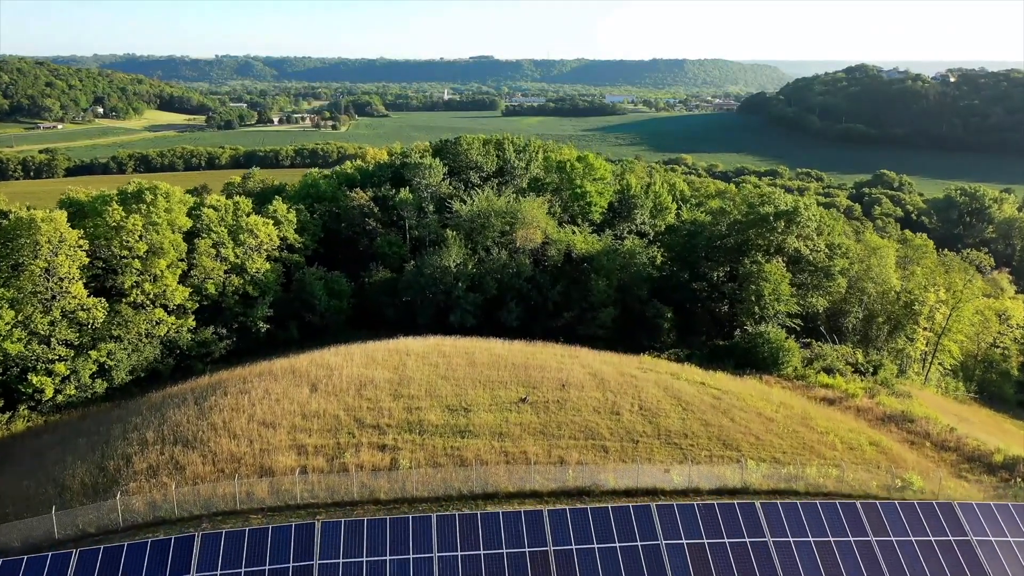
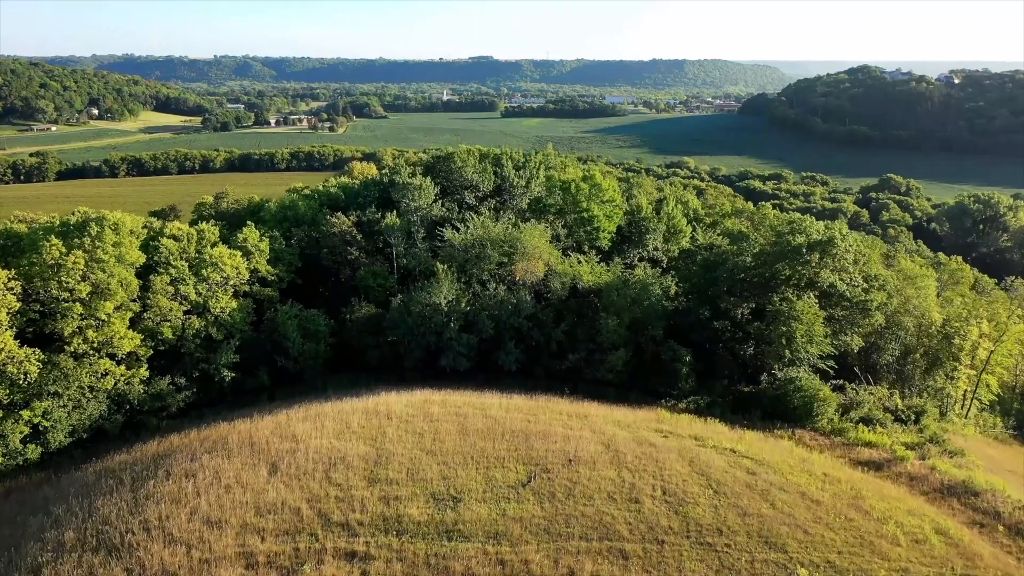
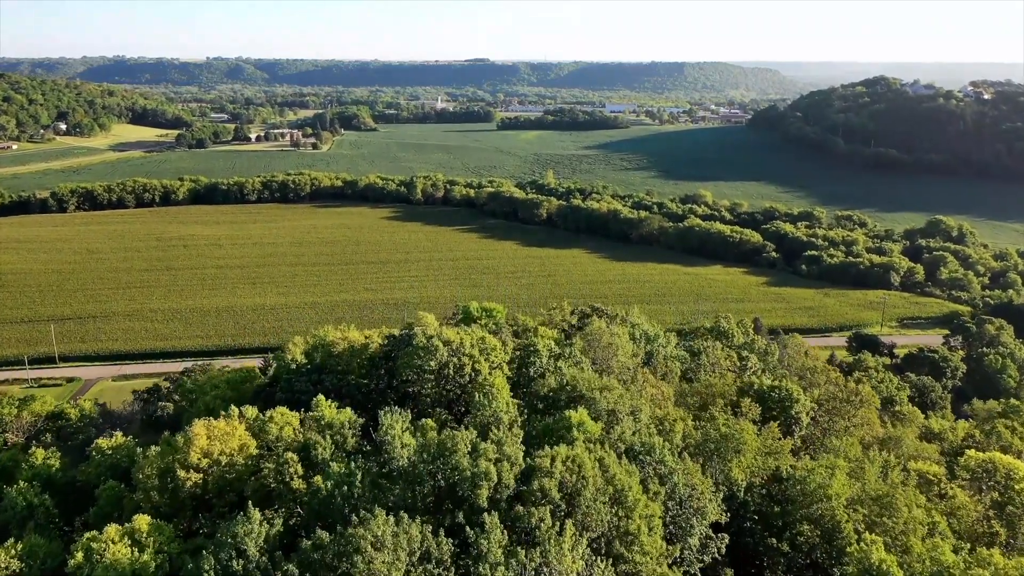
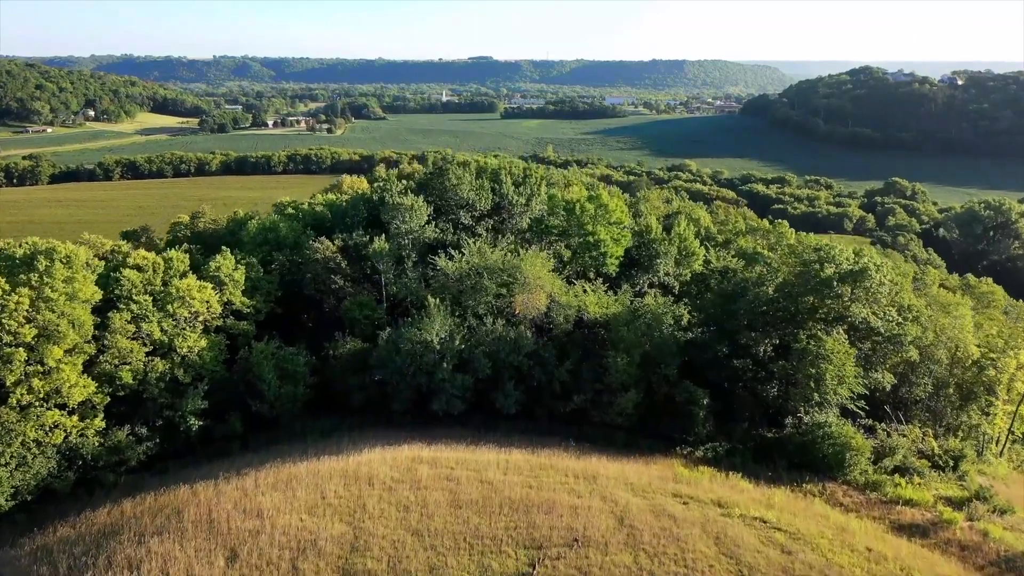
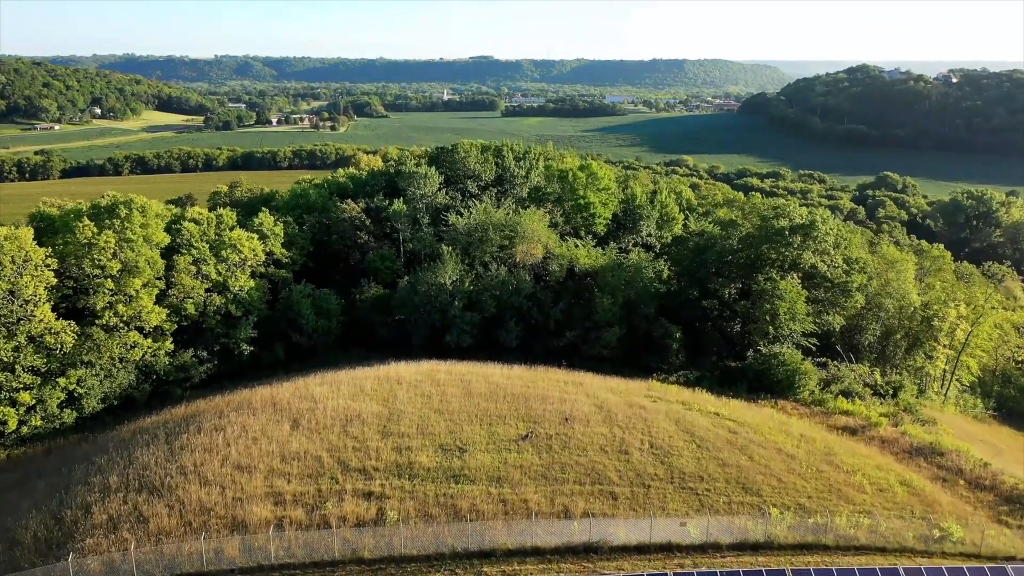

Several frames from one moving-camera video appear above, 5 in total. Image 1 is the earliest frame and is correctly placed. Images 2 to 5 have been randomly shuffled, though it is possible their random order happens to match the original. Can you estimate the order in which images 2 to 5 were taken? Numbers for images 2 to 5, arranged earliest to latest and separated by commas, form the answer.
5, 2, 4, 3
